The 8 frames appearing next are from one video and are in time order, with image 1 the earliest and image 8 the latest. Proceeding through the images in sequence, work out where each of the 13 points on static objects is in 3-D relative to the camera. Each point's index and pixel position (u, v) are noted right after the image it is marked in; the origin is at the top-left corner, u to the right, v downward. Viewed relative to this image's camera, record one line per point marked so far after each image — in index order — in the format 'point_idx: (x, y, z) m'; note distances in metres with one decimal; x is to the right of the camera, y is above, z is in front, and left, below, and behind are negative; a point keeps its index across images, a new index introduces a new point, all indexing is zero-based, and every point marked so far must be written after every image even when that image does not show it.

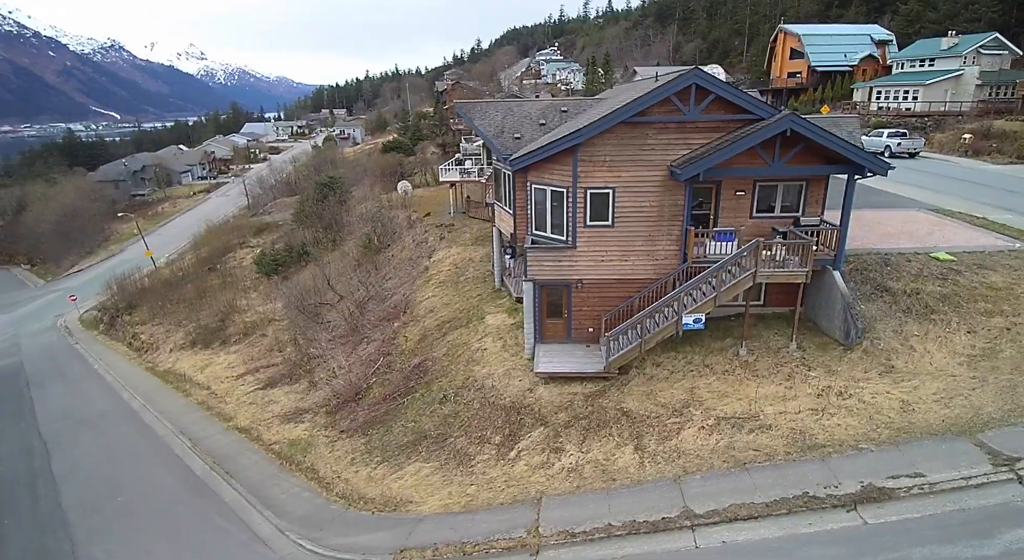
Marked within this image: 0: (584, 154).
0: (+1.9, +3.2, +14.0) m
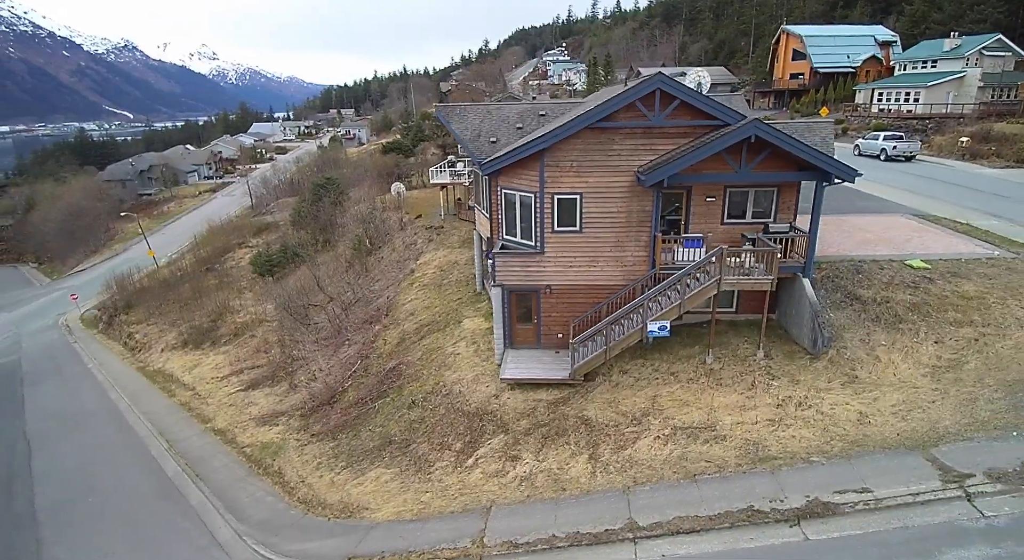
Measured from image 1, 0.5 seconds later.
0: (+1.0, +3.0, +13.9) m
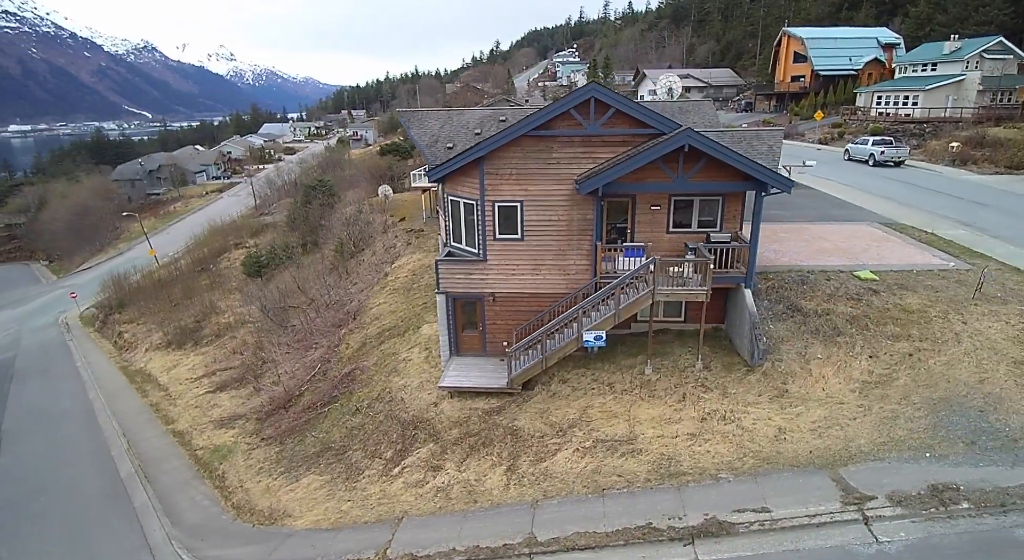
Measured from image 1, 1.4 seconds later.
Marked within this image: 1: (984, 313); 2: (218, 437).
0: (-0.5, +2.8, +13.8) m
1: (+10.3, -0.7, +12.1) m
2: (-9.5, -5.1, +17.8) m
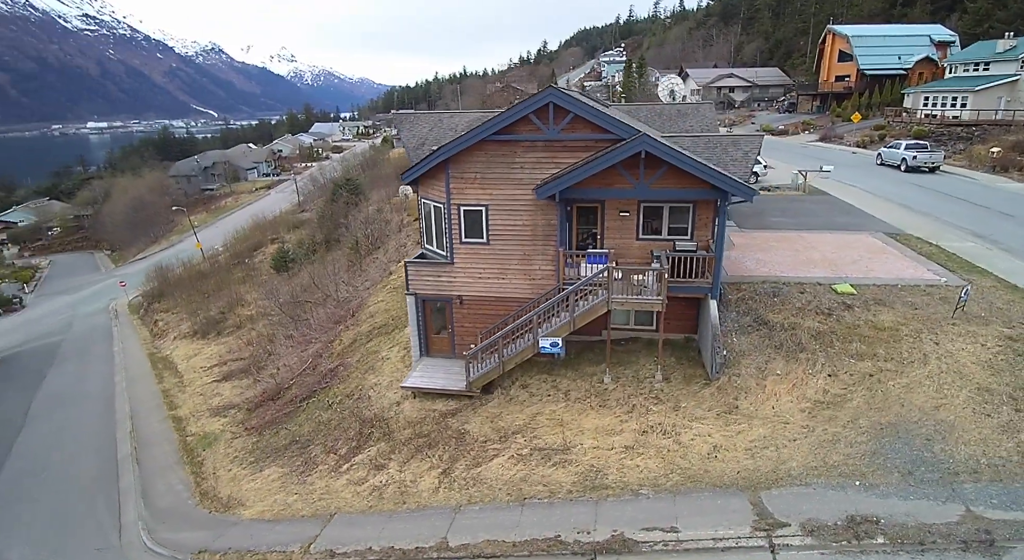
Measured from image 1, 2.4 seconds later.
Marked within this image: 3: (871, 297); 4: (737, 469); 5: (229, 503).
0: (-1.4, +2.7, +13.9) m
1: (+9.1, -1.1, +11.2) m
2: (-10.3, -4.9, +18.7) m
3: (+8.4, -0.4, +12.9) m
4: (+3.8, -3.2, +9.4) m
5: (-6.5, -5.1, +12.7) m
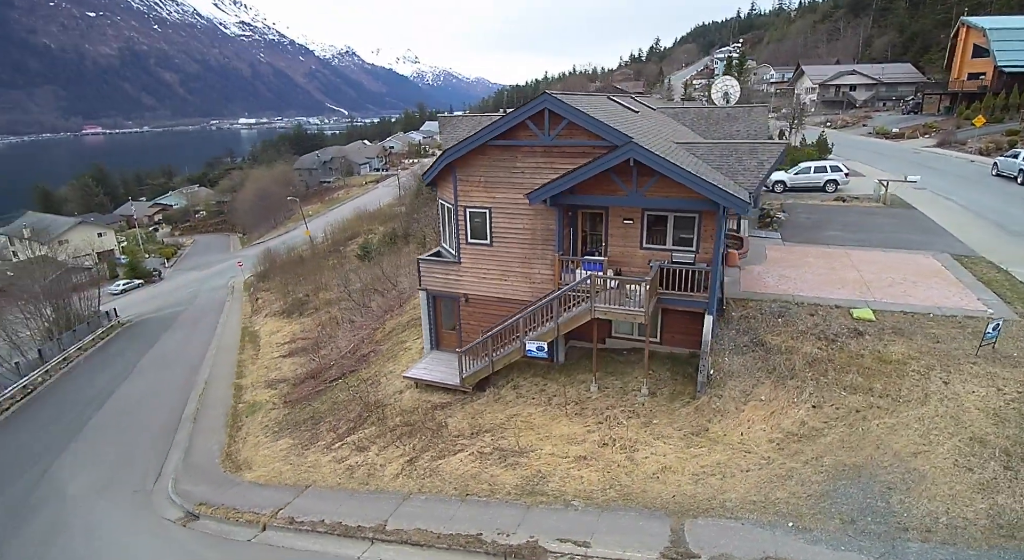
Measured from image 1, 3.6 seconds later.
0: (-1.3, +2.8, +14.4) m
1: (+8.3, -1.7, +9.9) m
2: (-9.5, -4.4, +20.8) m
3: (+8.0, -1.0, +11.6) m
4: (+2.7, -3.5, +9.0) m
5: (-7.0, -4.8, +14.3) m
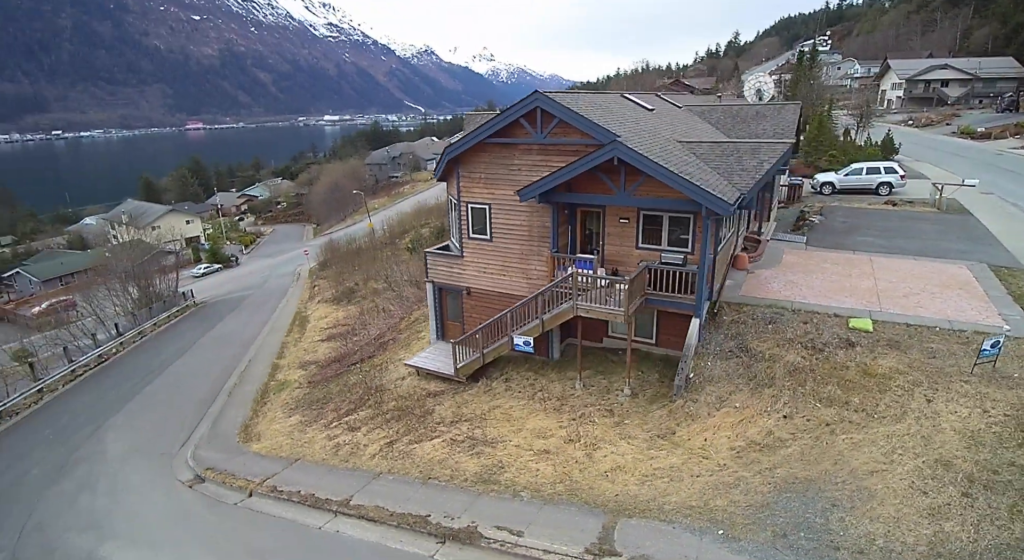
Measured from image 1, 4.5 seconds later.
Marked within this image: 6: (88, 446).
0: (-1.3, +2.9, +14.8) m
1: (+7.5, -1.9, +9.1) m
2: (-8.9, -3.8, +22.2) m
3: (+7.5, -1.2, +10.9) m
4: (+1.8, -3.5, +9.0) m
5: (-7.2, -4.4, +15.4) m
6: (-12.9, -5.0, +16.7) m
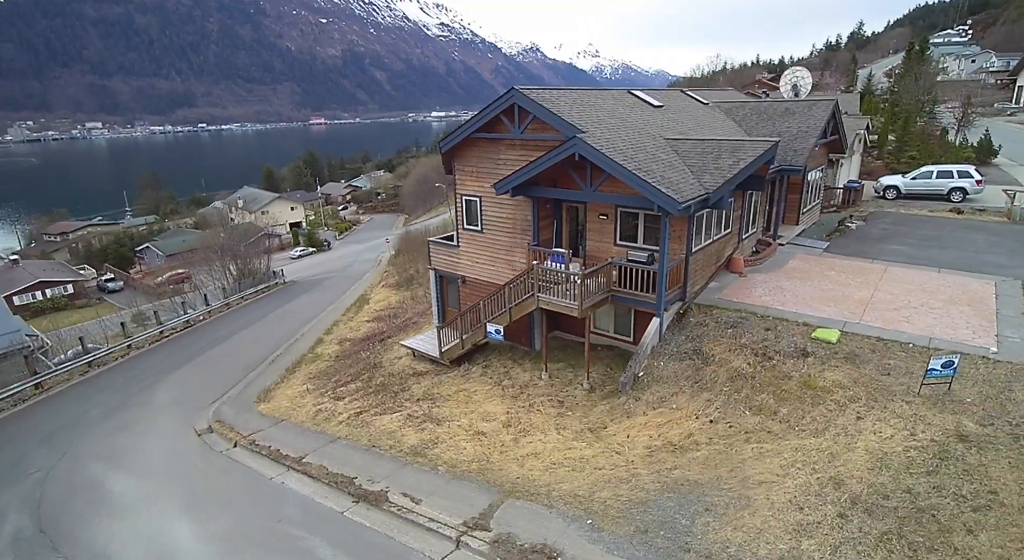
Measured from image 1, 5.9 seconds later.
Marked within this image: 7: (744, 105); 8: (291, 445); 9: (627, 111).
0: (-1.5, +3.3, +15.4) m
1: (+6.0, -2.1, +8.4) m
2: (-8.1, -3.1, +24.1) m
3: (+6.2, -1.3, +10.2) m
4: (+0.2, -3.3, +9.3) m
5: (-7.6, -3.7, +17.2) m
6: (-13.0, -4.1, +19.4) m
7: (+7.9, +6.0, +18.8) m
8: (-4.9, -3.7, +12.3) m
9: (+3.1, +4.6, +14.9) m
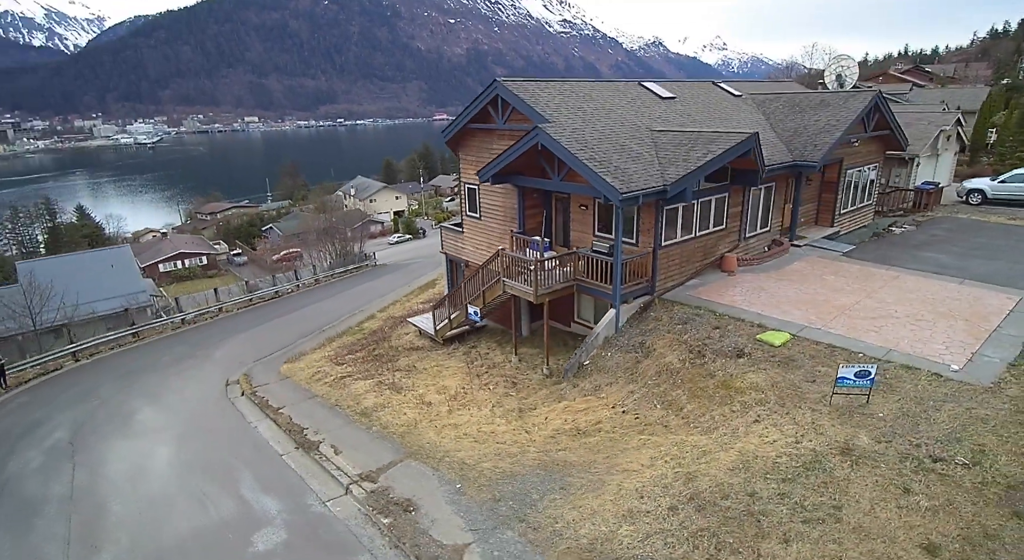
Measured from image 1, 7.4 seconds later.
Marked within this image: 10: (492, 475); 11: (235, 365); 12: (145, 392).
0: (-1.4, +3.7, +16.2) m
1: (+4.1, -2.0, +7.9) m
2: (-6.6, -2.2, +26.1) m
3: (+4.8, -1.3, +9.6) m
4: (-1.4, -2.9, +9.9) m
5: (-7.6, -2.8, +19.2) m
6: (-12.4, -2.8, +22.4) m
7: (+8.6, +5.9, +17.6) m
8: (-5.8, -3.0, +13.8) m
9: (+3.1, +4.8, +14.8) m
10: (-0.3, -3.0, +8.4) m
11: (-9.9, -3.1, +19.7) m
12: (-11.0, -3.3, +16.5) m
